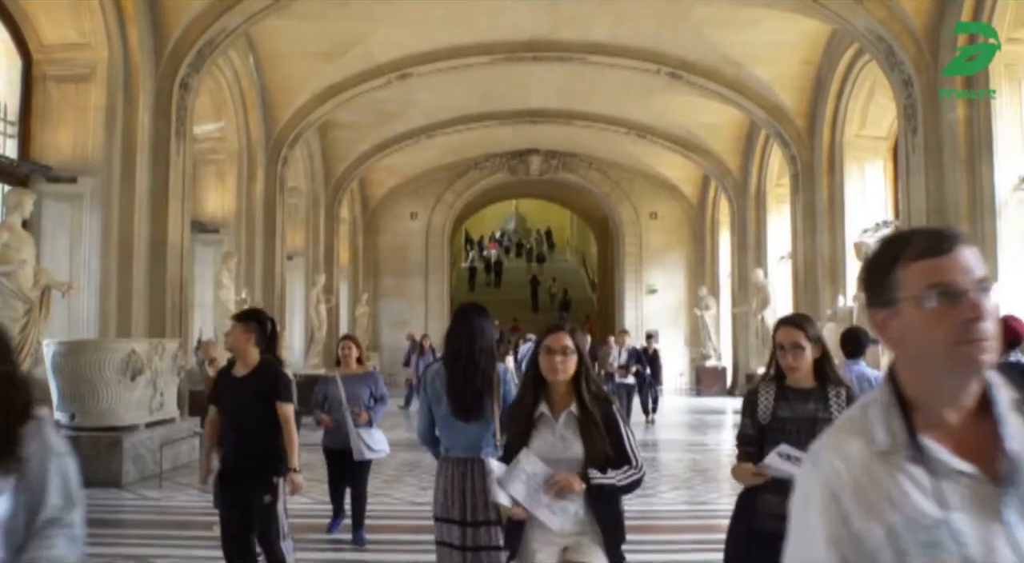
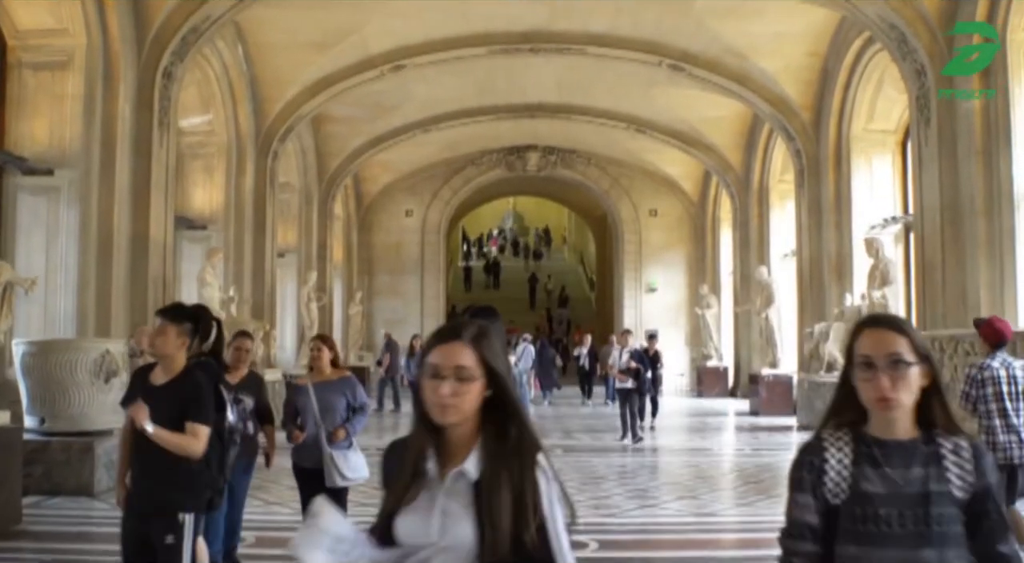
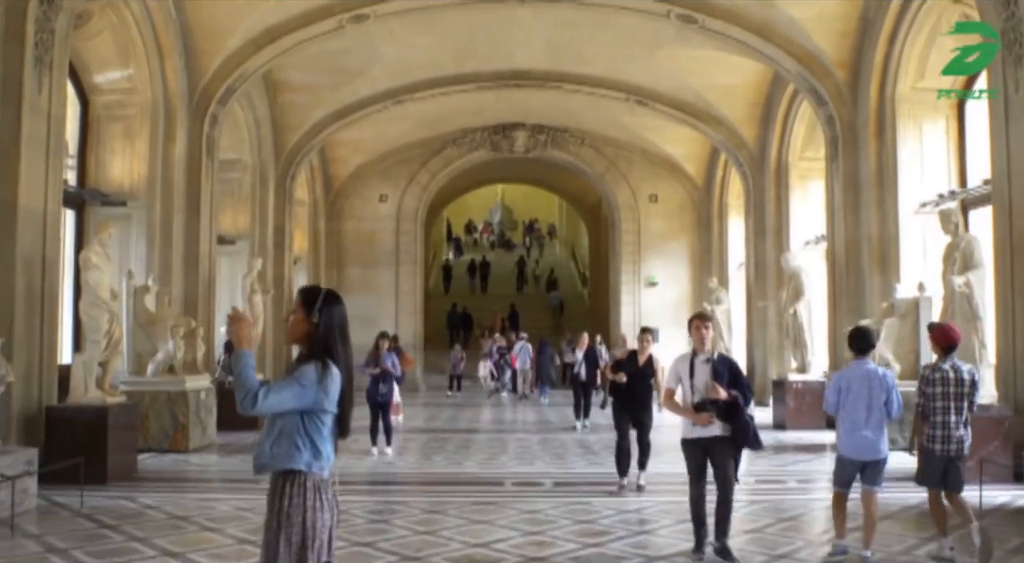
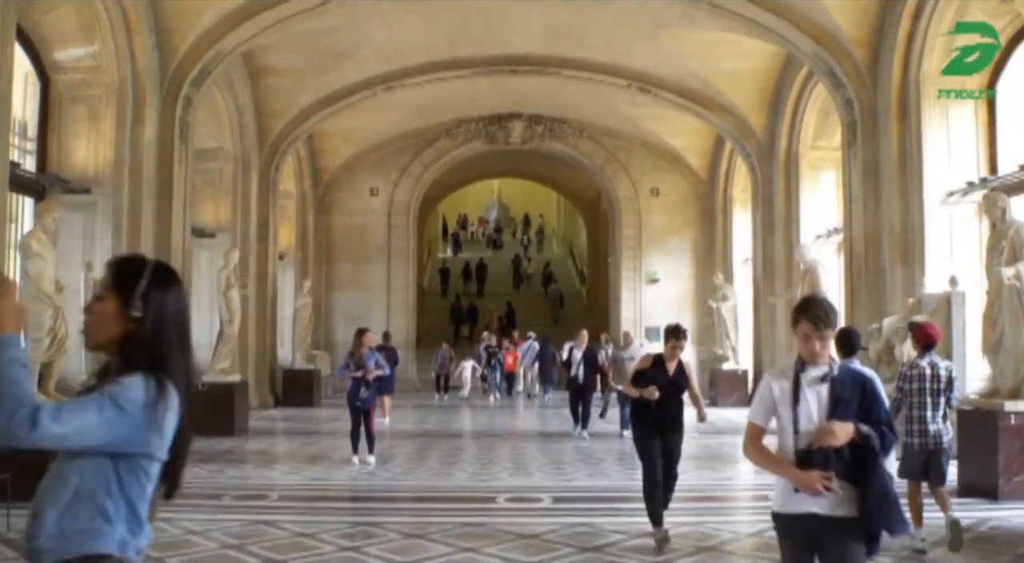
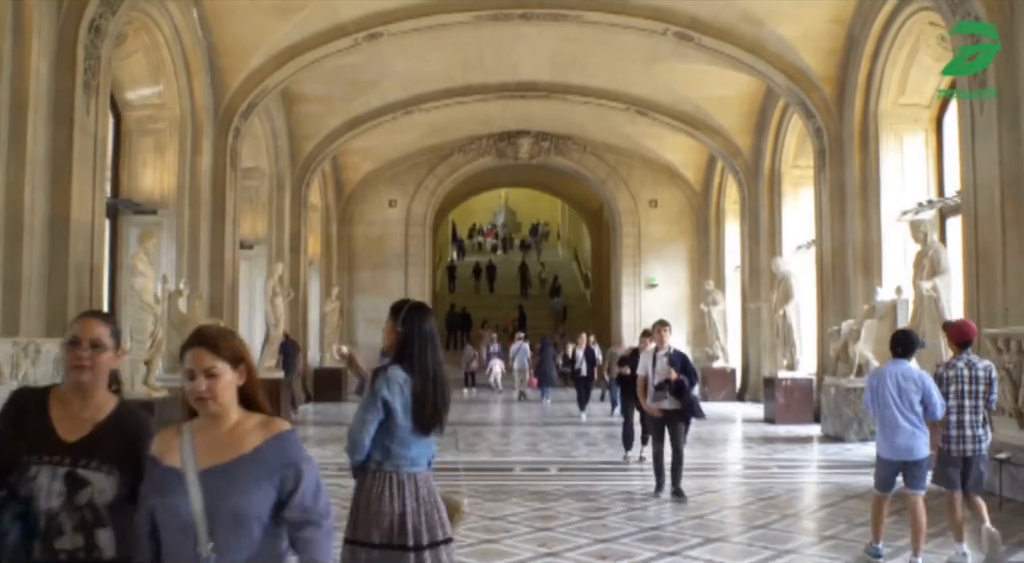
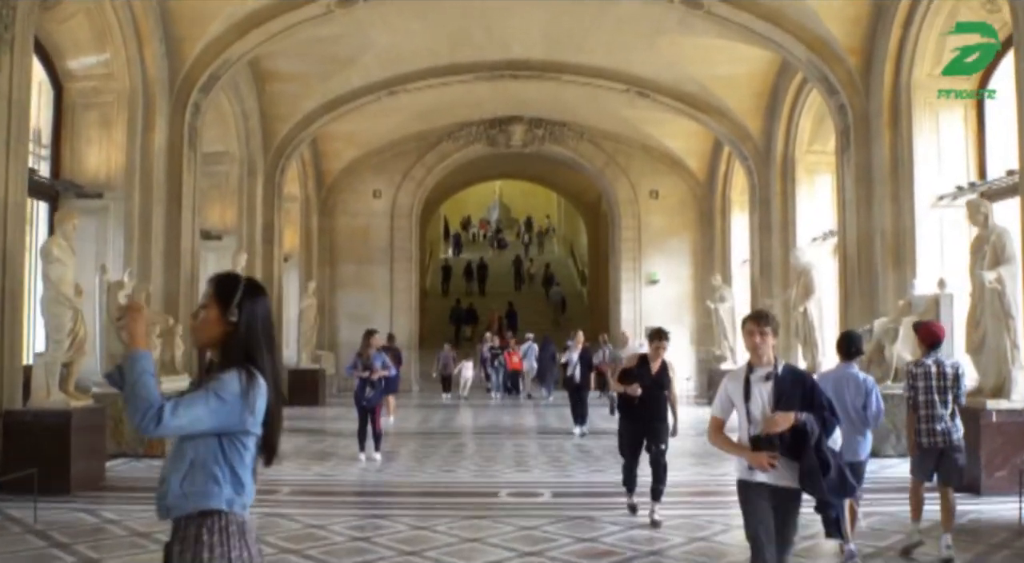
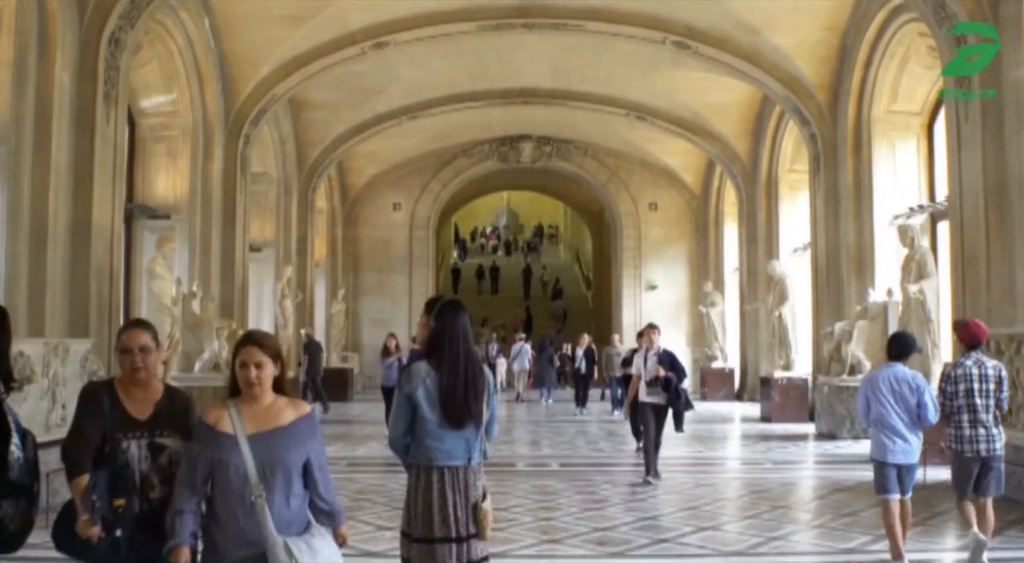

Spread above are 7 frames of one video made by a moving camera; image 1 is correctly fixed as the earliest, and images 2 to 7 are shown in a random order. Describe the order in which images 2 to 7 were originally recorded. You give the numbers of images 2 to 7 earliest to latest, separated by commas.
2, 7, 5, 3, 6, 4
